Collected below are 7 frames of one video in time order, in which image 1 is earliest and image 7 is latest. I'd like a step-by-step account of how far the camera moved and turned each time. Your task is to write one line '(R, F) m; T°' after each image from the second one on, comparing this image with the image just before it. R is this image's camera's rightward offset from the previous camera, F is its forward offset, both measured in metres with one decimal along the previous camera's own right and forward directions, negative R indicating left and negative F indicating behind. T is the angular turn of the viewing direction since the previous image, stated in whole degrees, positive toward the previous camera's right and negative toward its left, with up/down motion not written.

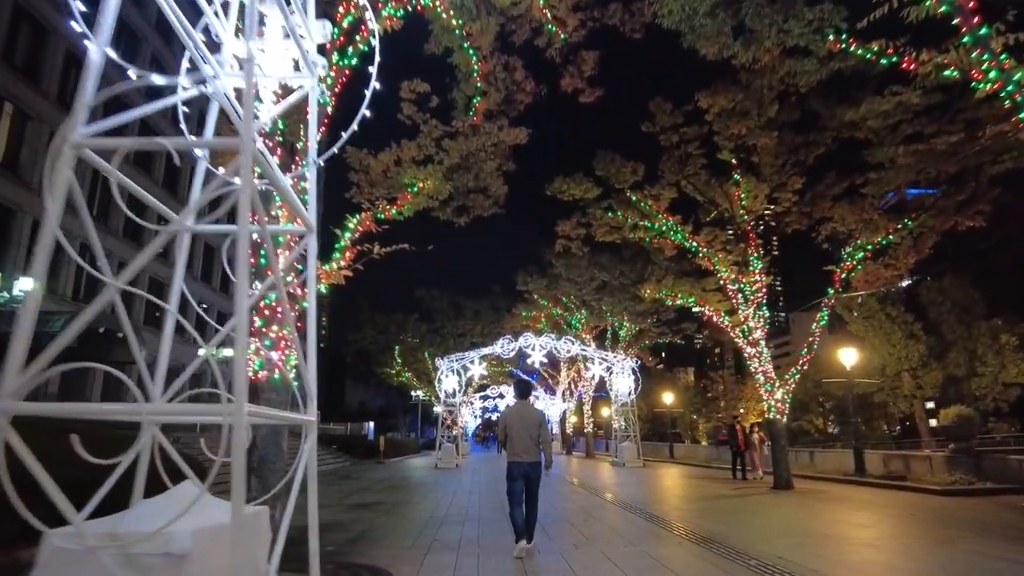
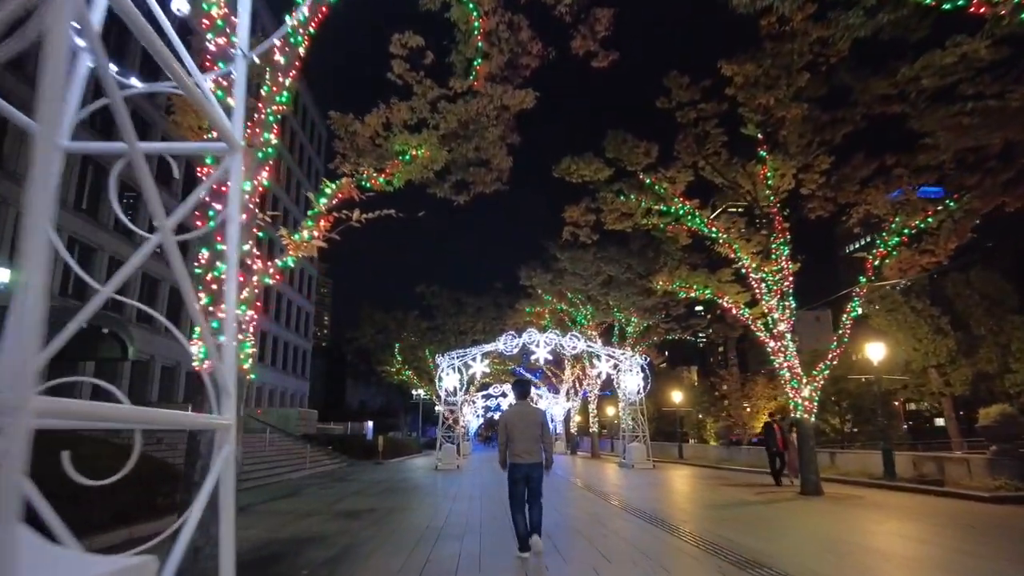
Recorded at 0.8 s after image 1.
(0.0, +1.0) m; 0°
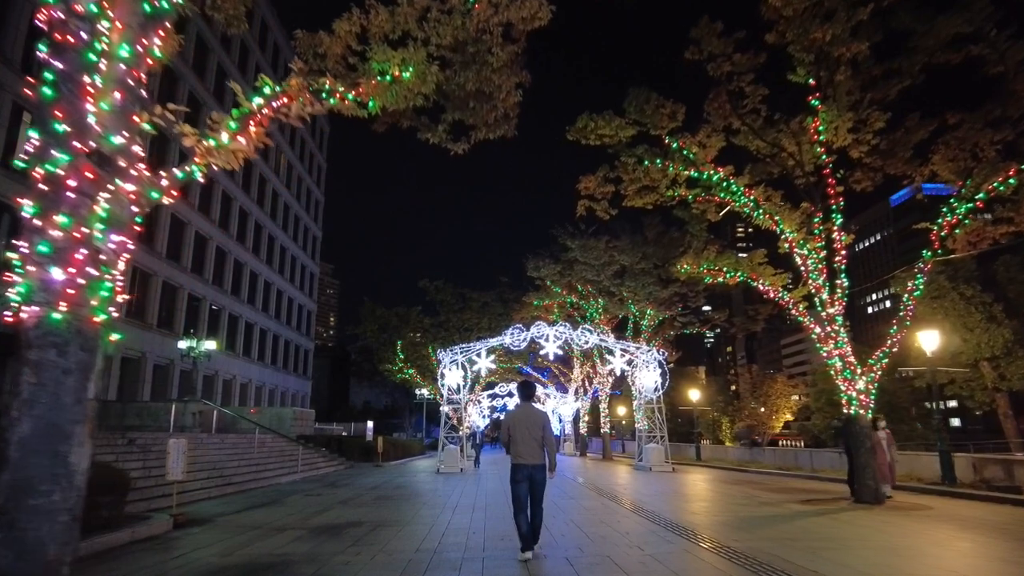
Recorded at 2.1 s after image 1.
(0.0, +1.6) m; -1°
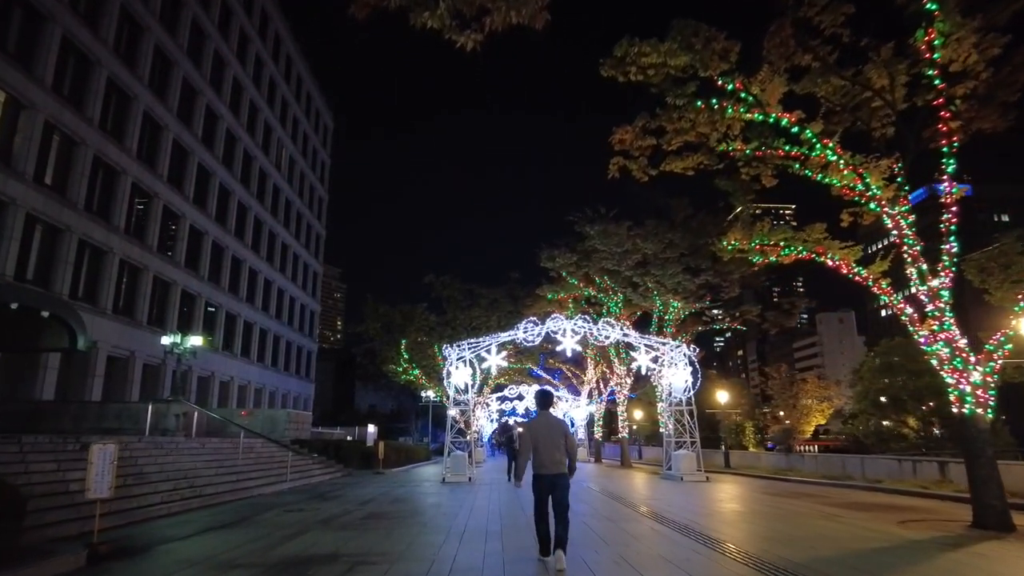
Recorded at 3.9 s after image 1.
(-0.2, +2.2) m; -1°
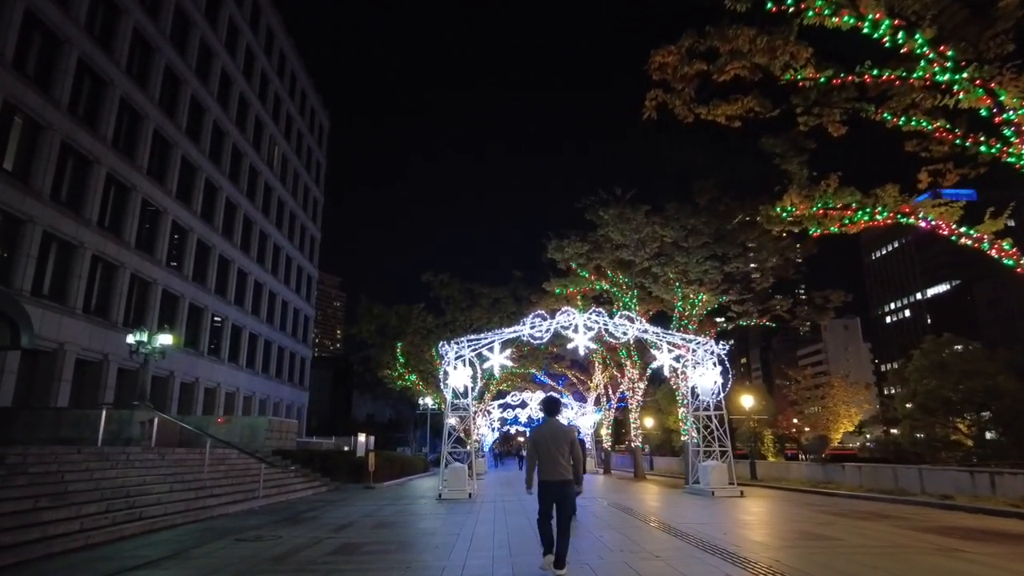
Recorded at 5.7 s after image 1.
(-0.1, +2.3) m; 0°
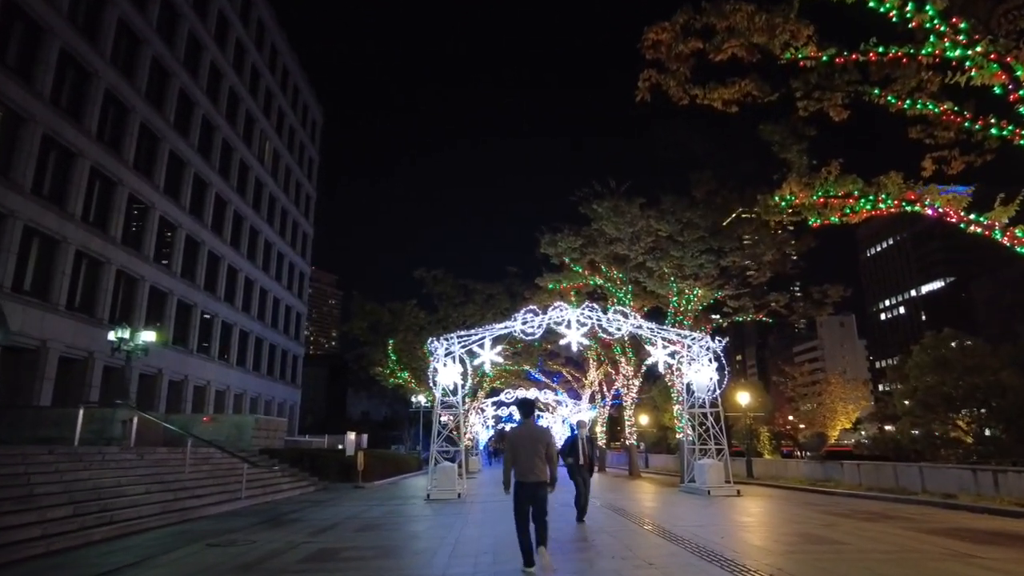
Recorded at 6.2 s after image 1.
(+0.1, +0.5) m; 0°
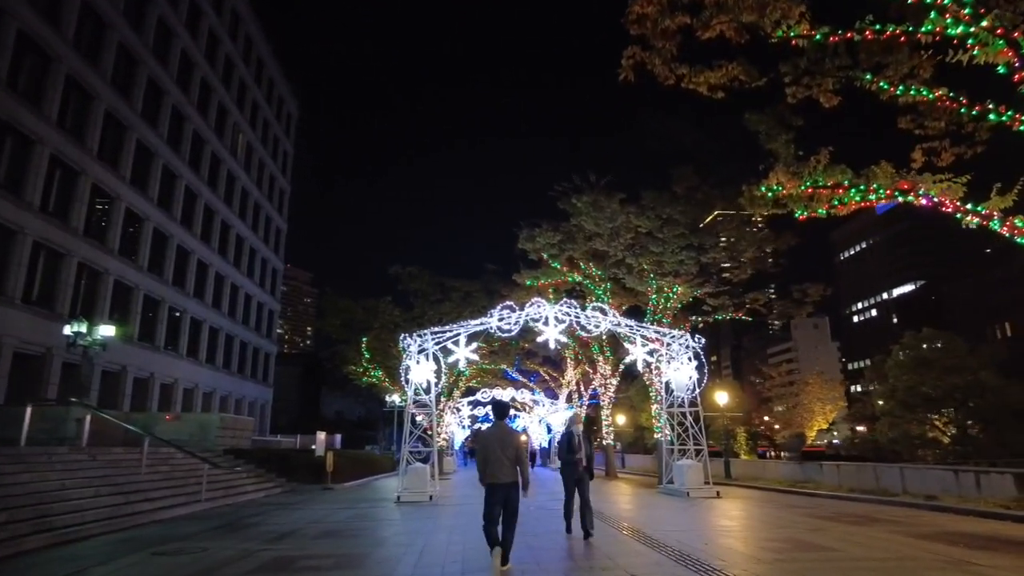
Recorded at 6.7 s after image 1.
(+0.1, +0.5) m; +2°
